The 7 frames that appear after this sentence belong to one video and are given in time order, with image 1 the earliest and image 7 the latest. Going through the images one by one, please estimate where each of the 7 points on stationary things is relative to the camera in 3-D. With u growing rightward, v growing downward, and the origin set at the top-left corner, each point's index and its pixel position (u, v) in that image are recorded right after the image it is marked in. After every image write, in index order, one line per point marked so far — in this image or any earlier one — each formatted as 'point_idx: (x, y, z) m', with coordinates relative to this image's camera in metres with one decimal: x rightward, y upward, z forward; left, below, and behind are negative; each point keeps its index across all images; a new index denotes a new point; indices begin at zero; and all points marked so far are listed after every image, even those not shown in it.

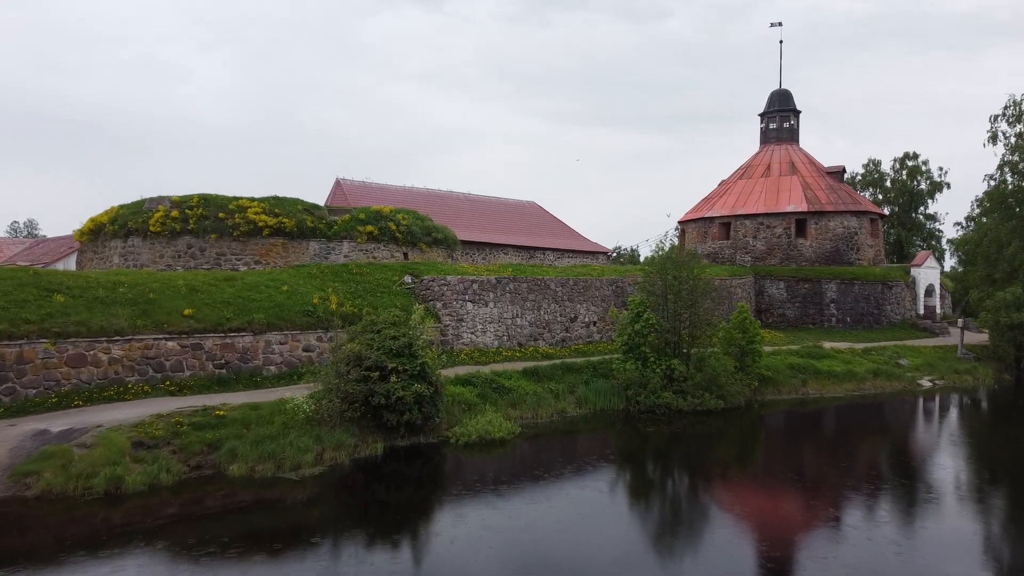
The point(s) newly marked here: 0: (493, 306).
0: (-0.4, -0.4, +17.0) m
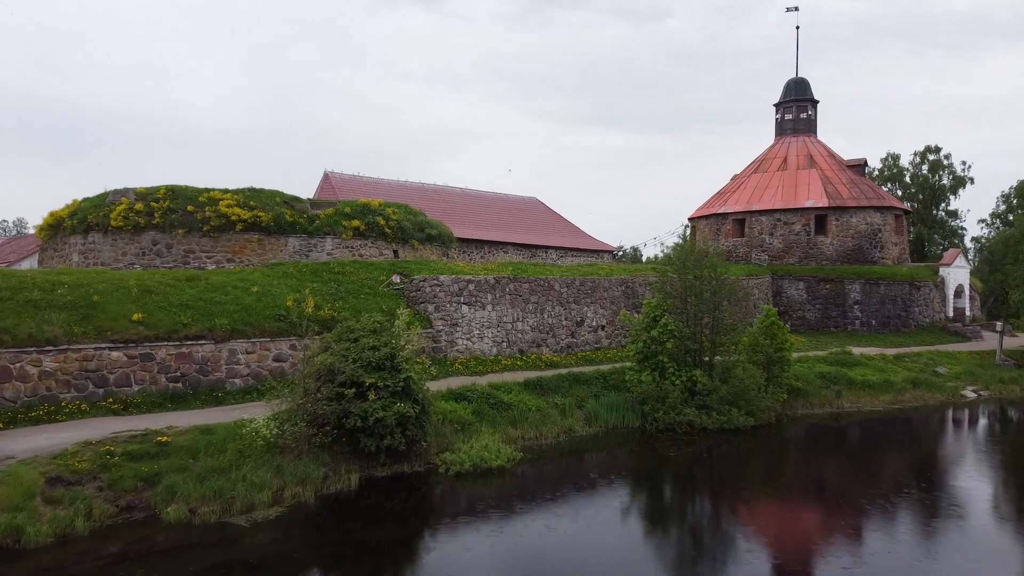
0: (-0.4, -0.4, +15.3) m
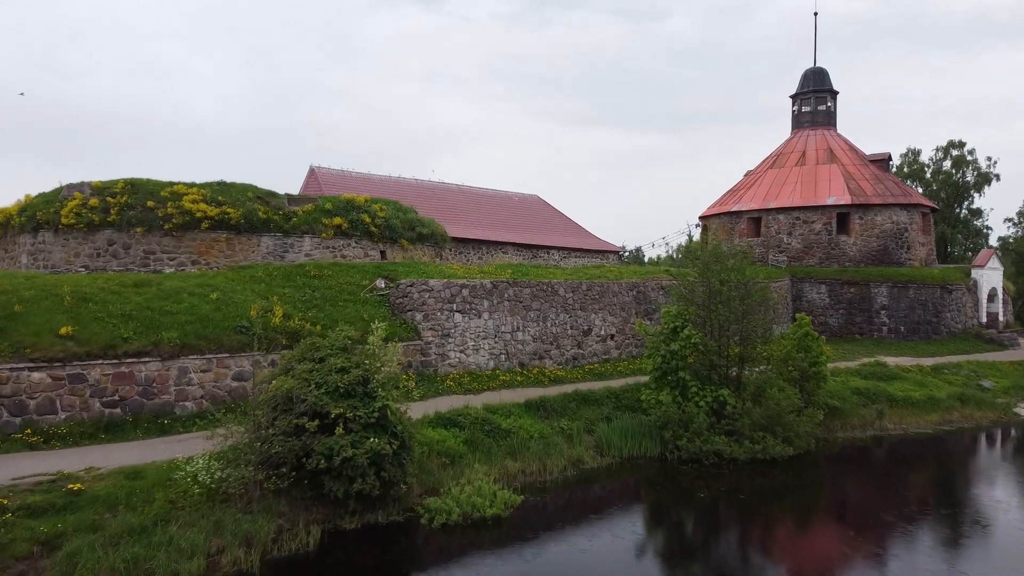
0: (-0.4, -0.5, +13.6) m
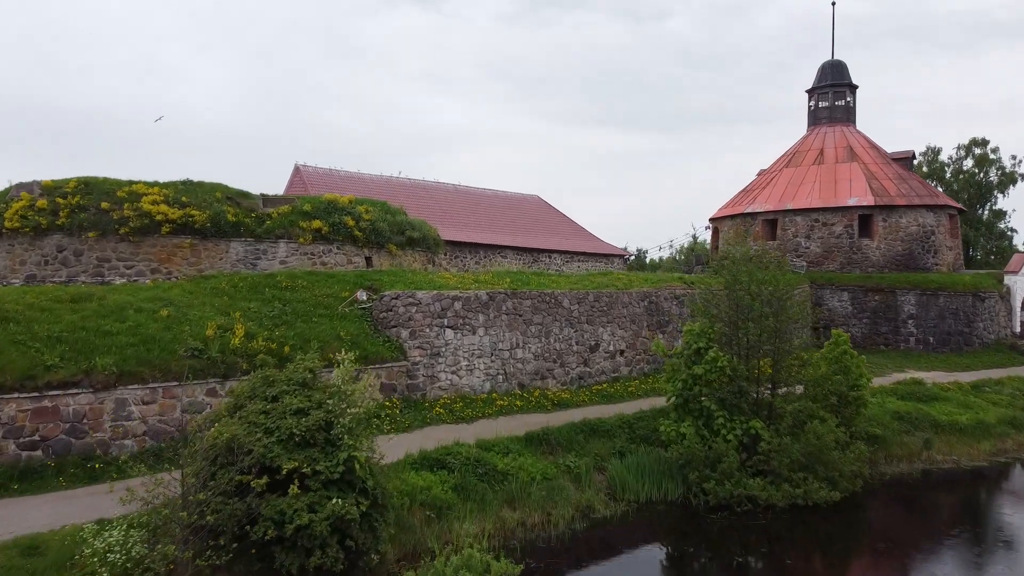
0: (-0.5, -0.7, +12.1) m
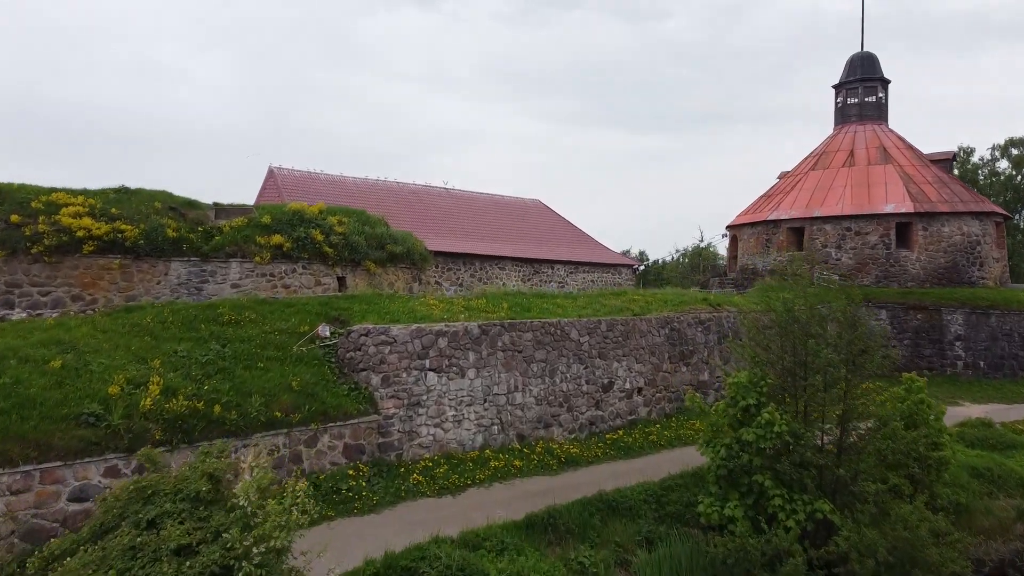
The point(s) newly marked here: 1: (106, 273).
0: (-0.5, -1.1, +9.9) m
1: (-5.5, +0.2, +10.4) m
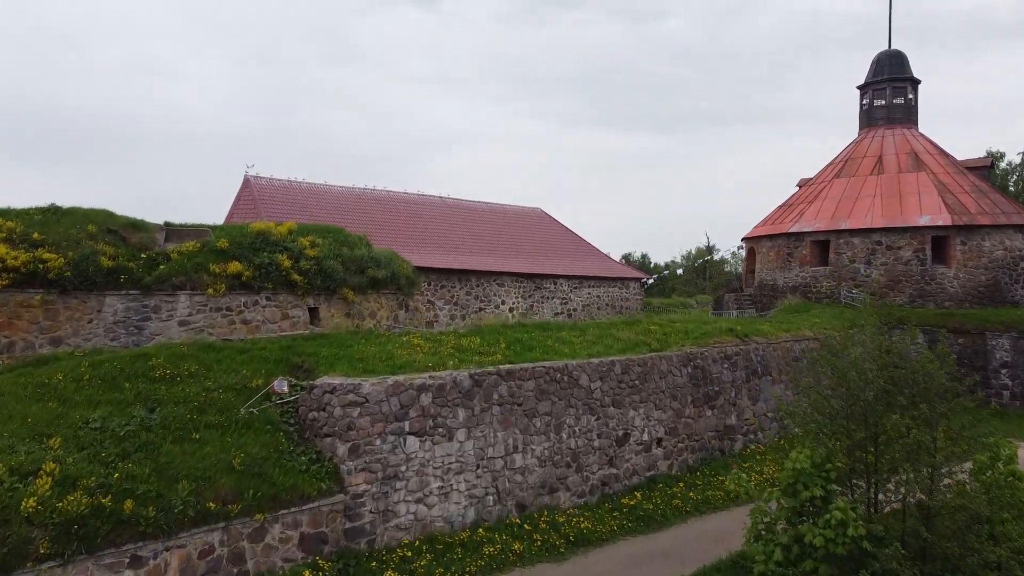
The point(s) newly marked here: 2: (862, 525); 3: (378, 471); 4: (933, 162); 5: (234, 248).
0: (-0.5, -1.6, +8.2) m
1: (-5.5, -0.3, +8.7) m
2: (+2.7, -1.8, +5.9) m
3: (-1.3, -1.8, +7.4) m
4: (+10.7, +3.2, +19.5) m
5: (-3.7, +0.5, +10.2) m
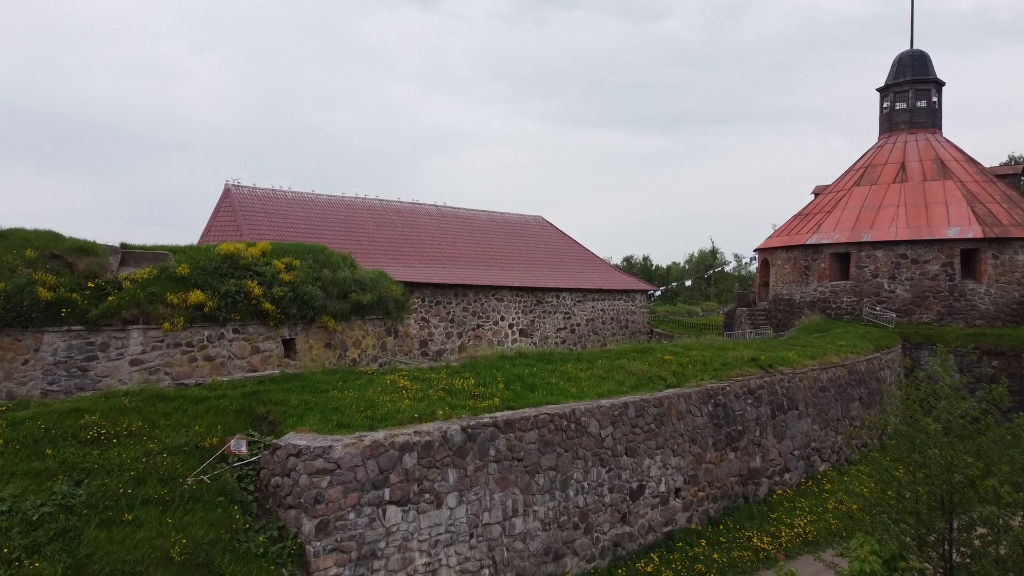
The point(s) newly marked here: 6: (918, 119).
0: (-0.5, -2.0, +7.0) m
1: (-5.5, -0.6, +7.5) m
2: (+2.7, -2.2, +4.7) m
3: (-1.3, -2.1, +6.3) m
4: (+10.6, +2.8, +18.3) m
5: (-3.7, +0.2, +9.0) m
6: (+10.5, +4.4, +20.0) m
